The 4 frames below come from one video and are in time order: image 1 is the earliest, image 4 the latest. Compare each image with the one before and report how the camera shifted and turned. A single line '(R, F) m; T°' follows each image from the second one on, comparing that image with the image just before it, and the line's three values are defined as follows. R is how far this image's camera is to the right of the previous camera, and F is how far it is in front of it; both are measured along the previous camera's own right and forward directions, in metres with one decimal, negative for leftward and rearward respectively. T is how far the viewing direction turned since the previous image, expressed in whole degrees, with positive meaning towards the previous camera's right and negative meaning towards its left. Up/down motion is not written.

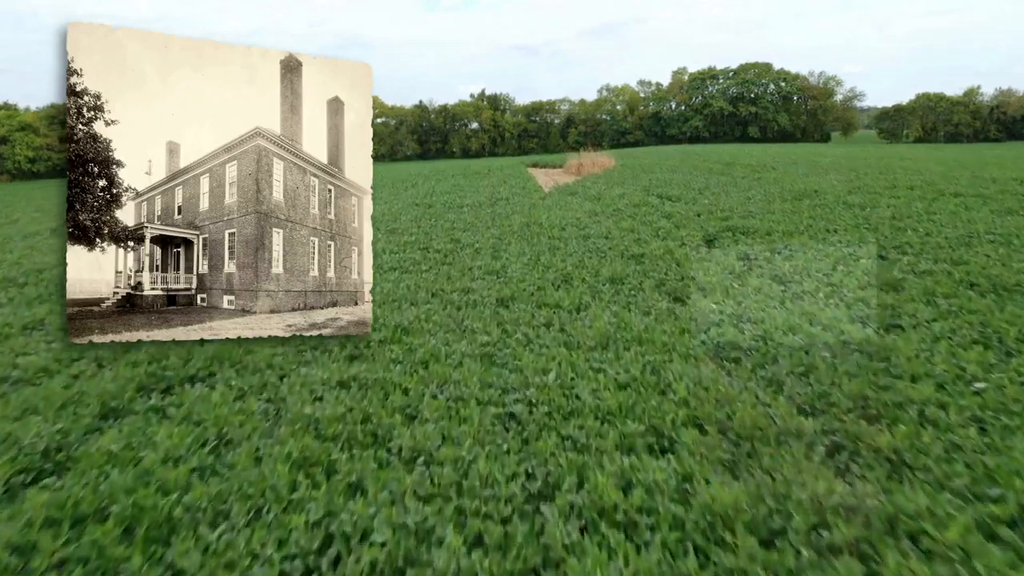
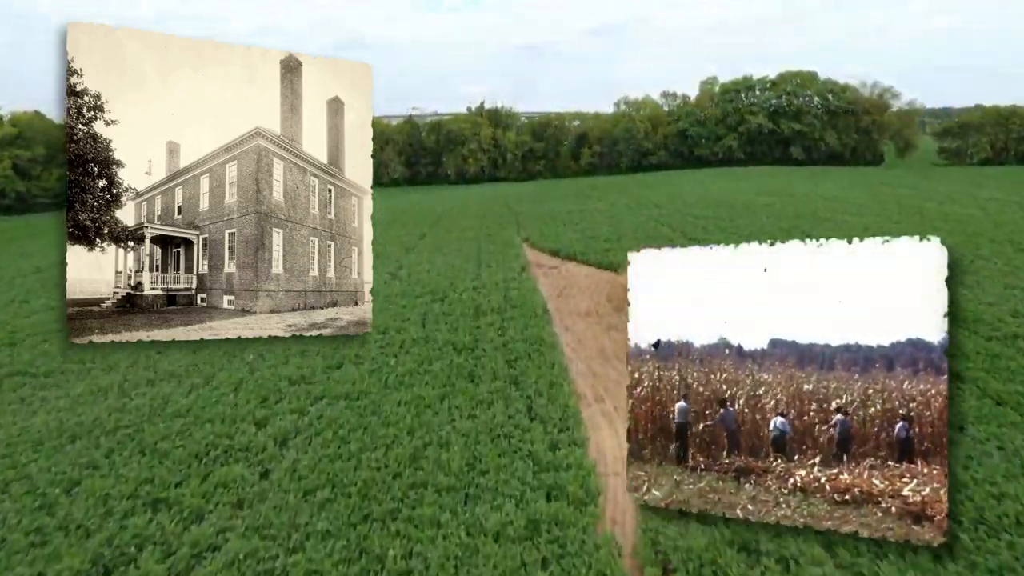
(+0.1, -3.7) m; 0°
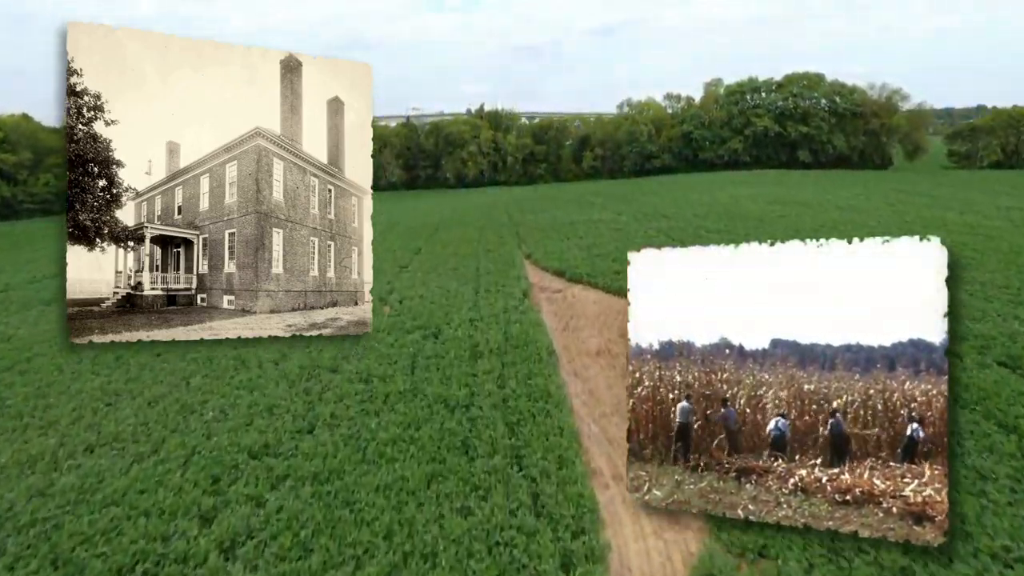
(0.0, +1.3) m; 0°
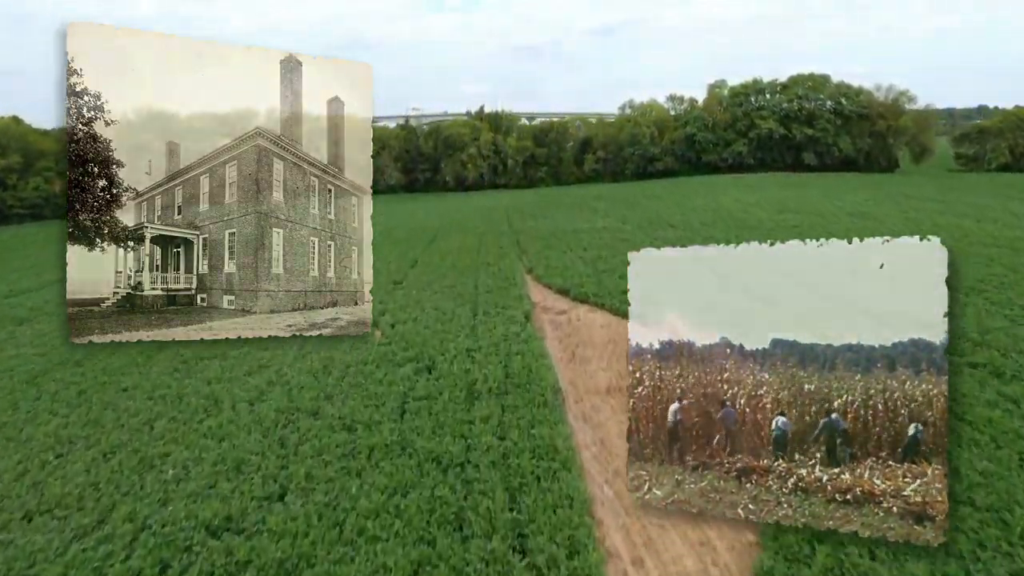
(0.0, +0.9) m; 0°
